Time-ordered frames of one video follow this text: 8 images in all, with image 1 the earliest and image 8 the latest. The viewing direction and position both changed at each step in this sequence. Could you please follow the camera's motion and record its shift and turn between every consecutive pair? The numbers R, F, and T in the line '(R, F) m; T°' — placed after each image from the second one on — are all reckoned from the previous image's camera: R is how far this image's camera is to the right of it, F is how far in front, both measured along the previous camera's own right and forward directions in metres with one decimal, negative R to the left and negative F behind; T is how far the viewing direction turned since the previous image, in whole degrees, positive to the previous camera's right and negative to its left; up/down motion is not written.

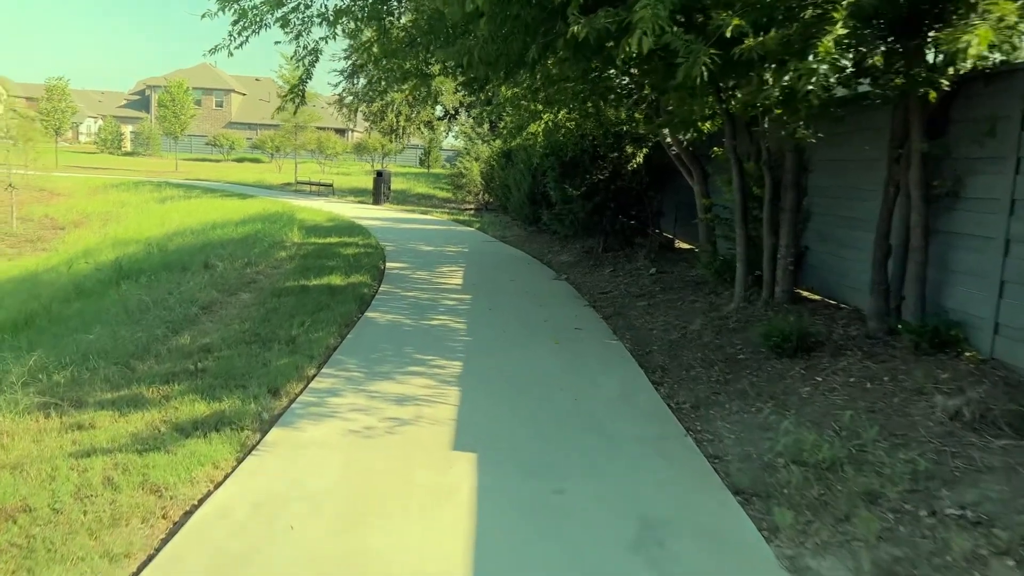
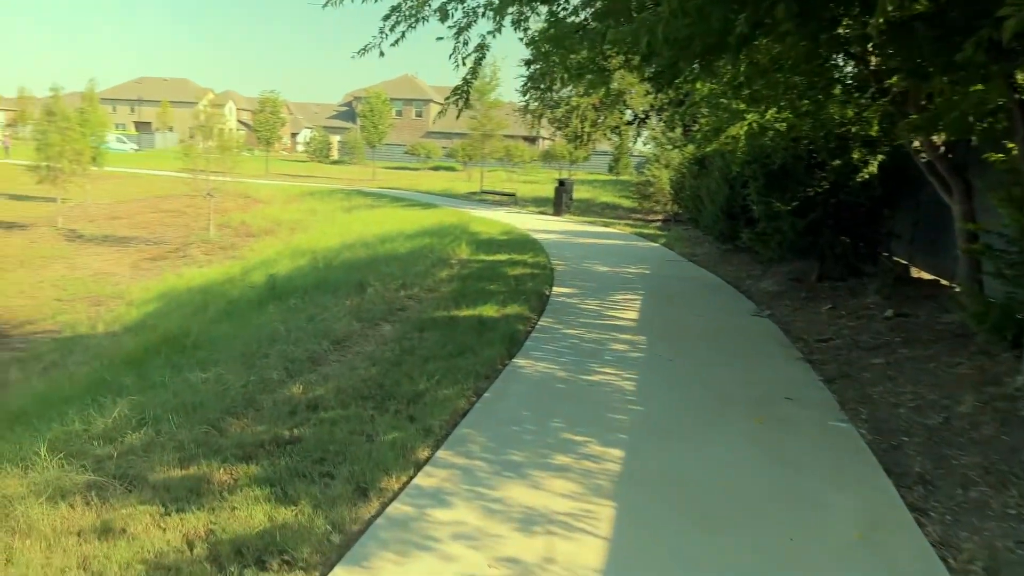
(0.0, +1.6) m; -13°
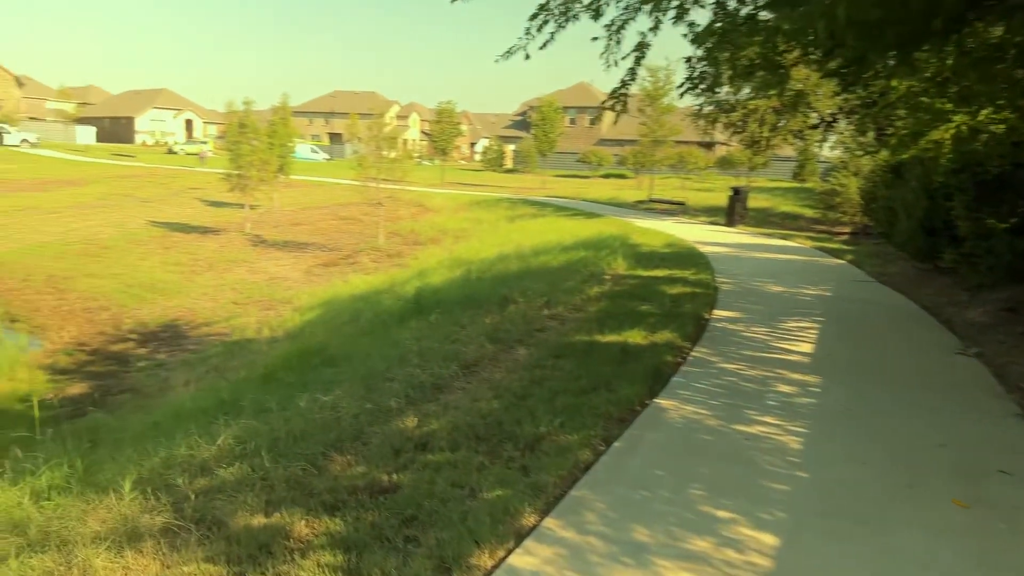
(+0.2, +0.8) m; -12°
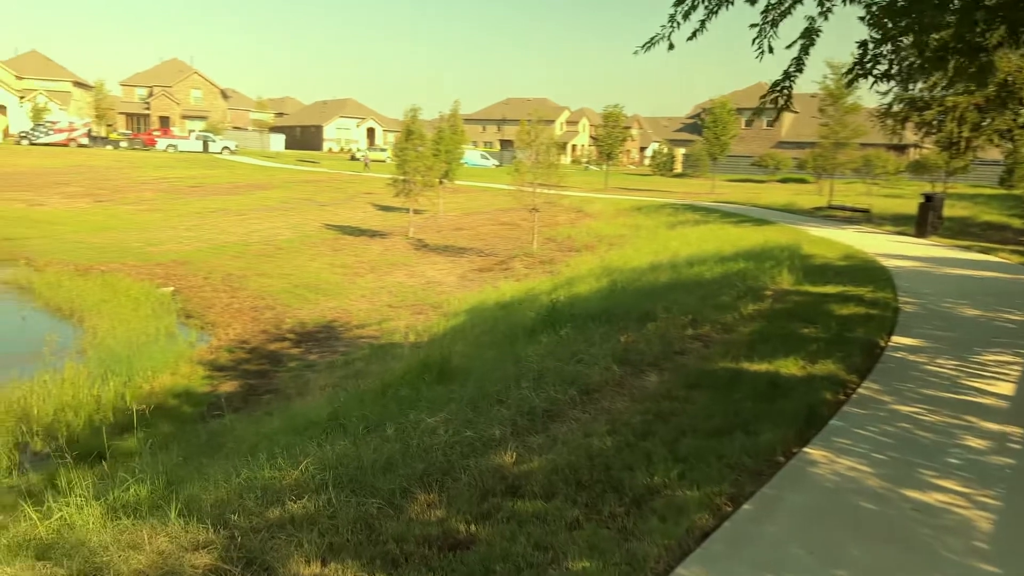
(+0.3, +0.7) m; -12°
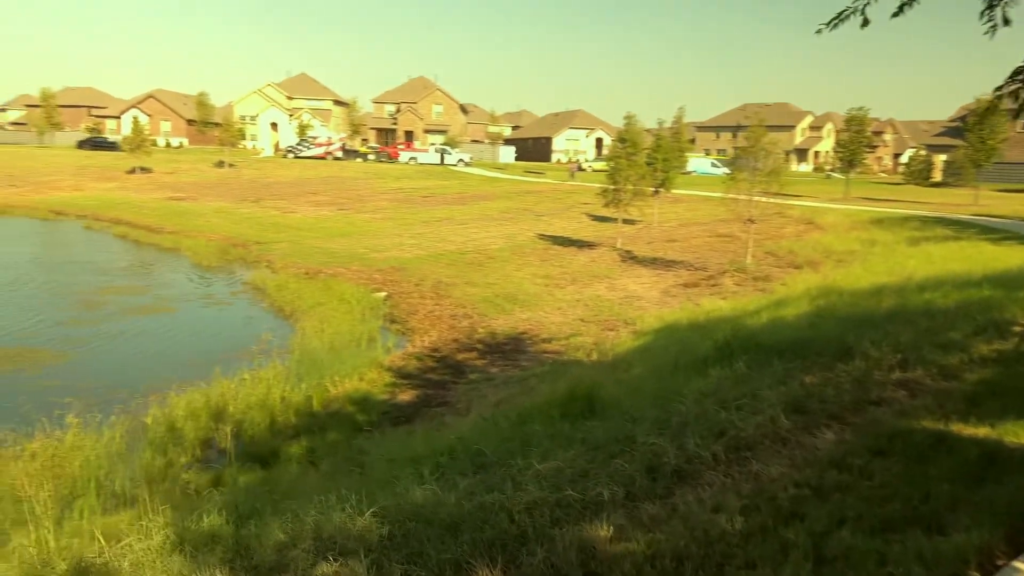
(+0.6, +0.9) m; -16°
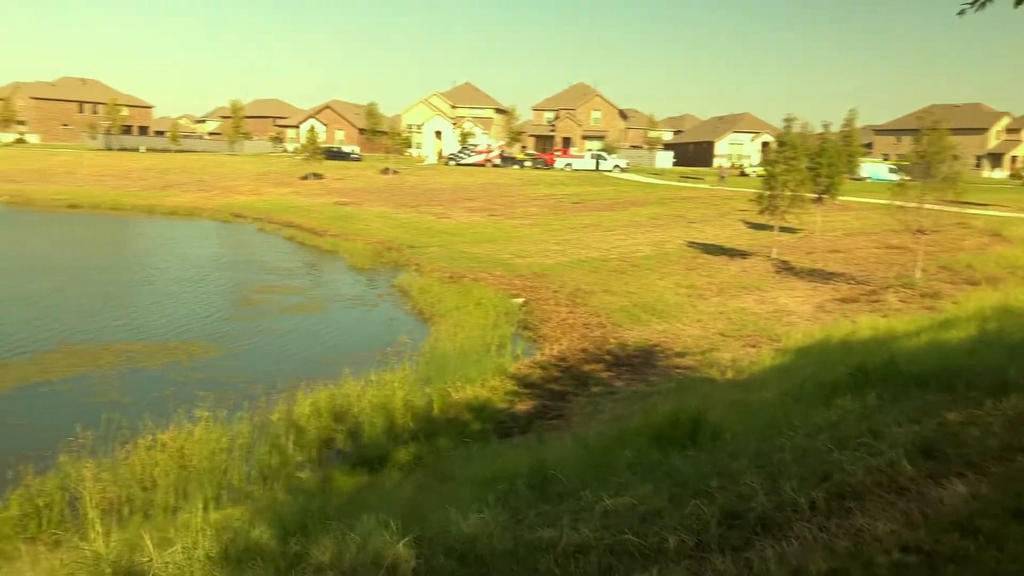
(+0.5, +0.4) m; -11°
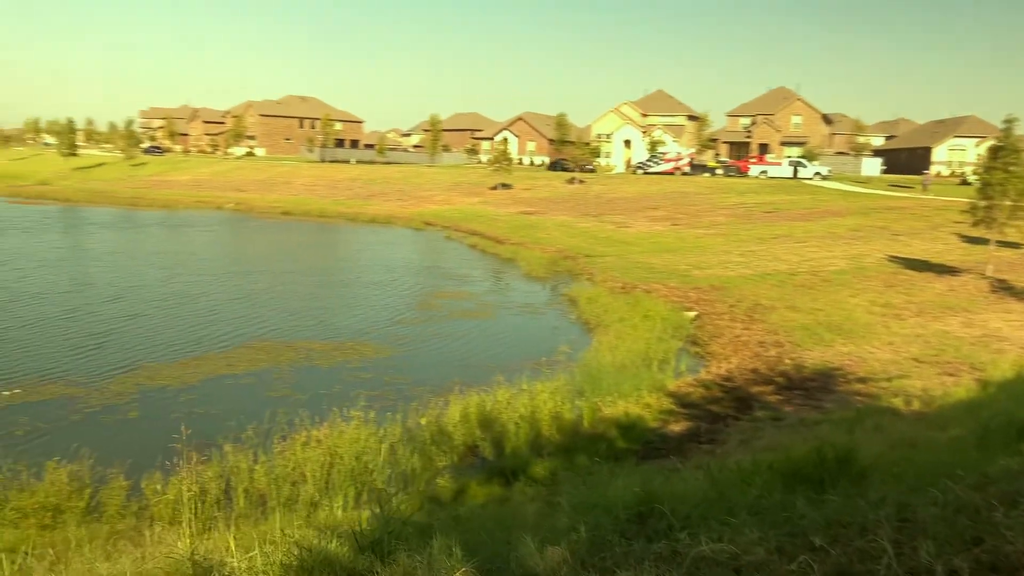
(+0.5, +0.4) m; -13°
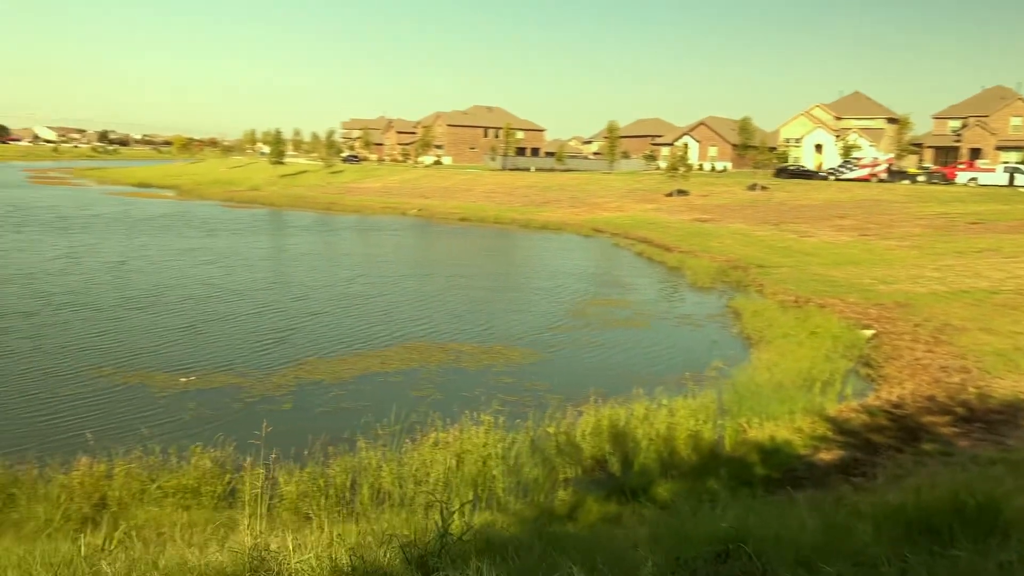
(+0.5, +0.3) m; -12°
